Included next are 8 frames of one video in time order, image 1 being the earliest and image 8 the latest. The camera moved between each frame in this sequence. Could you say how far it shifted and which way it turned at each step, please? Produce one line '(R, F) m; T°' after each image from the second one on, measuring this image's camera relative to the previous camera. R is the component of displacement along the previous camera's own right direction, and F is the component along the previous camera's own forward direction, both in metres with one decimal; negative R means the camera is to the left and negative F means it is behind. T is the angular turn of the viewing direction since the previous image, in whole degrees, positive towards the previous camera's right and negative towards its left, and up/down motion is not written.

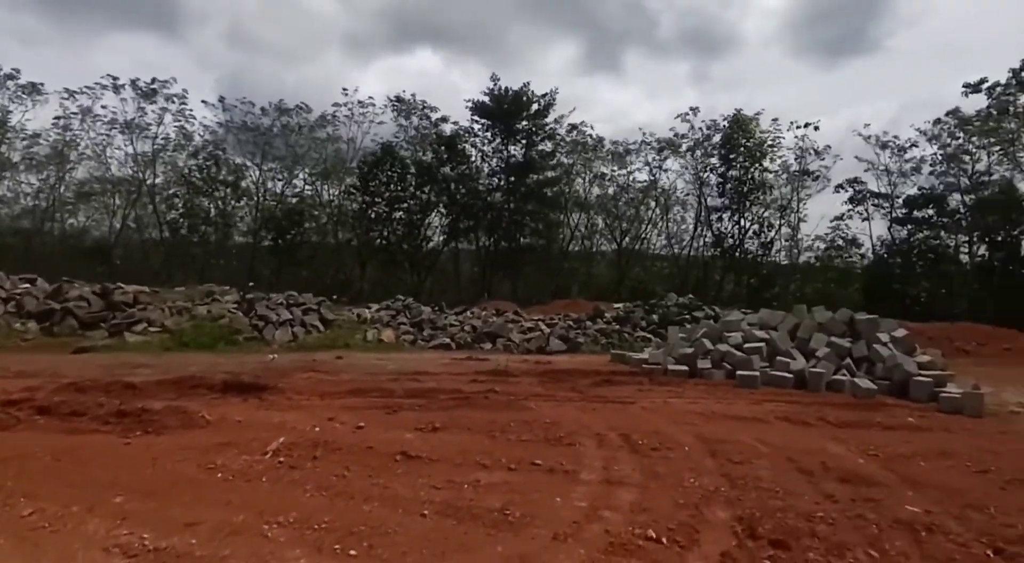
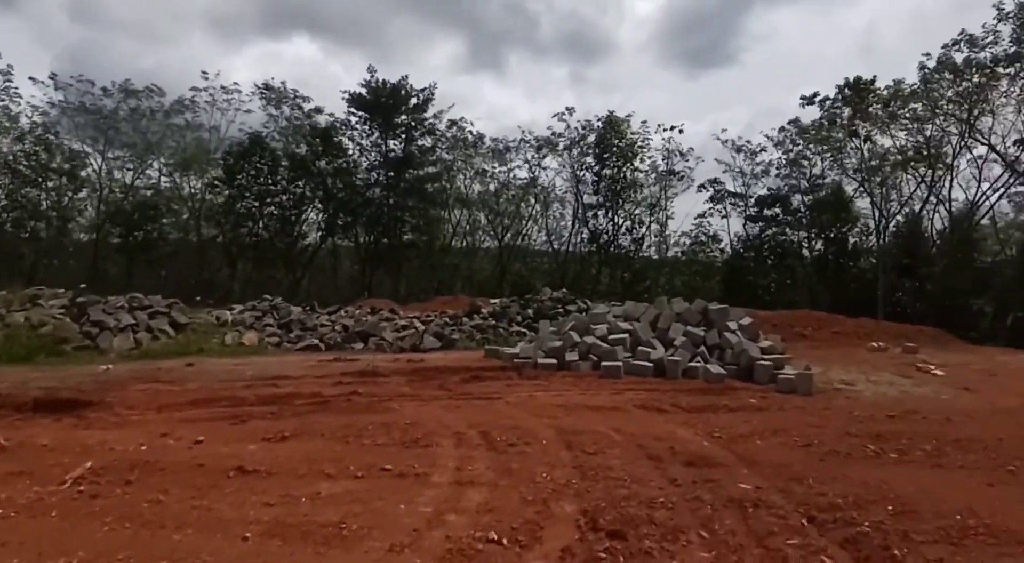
(+0.3, +0.2) m; +11°
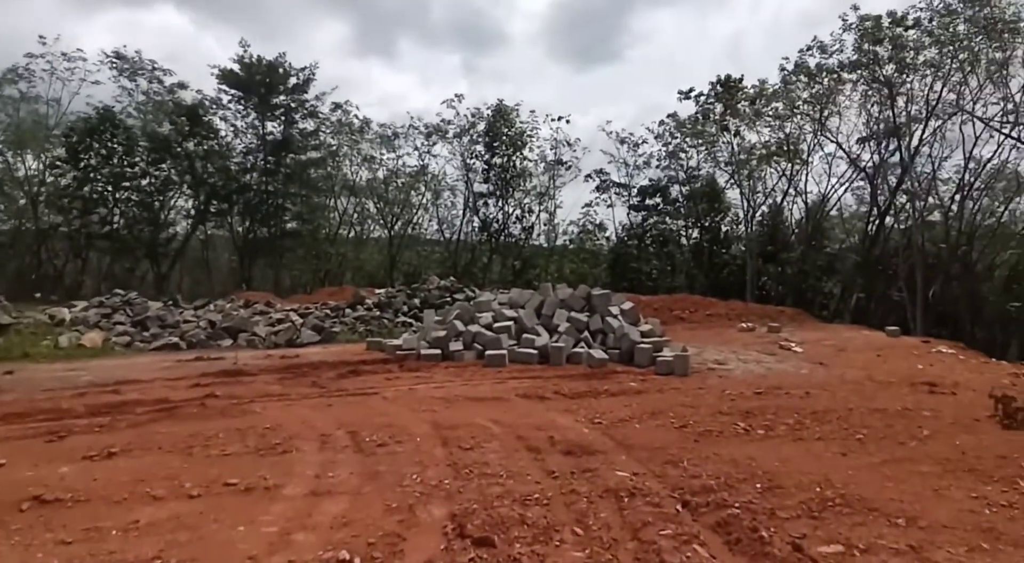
(+0.2, +0.4) m; +10°
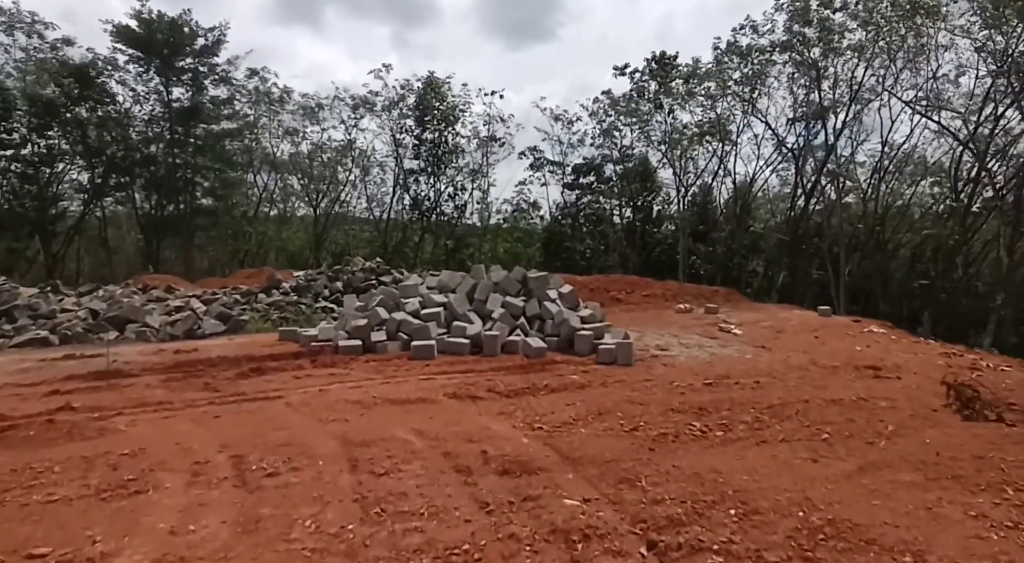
(+0.1, +1.0) m; +6°
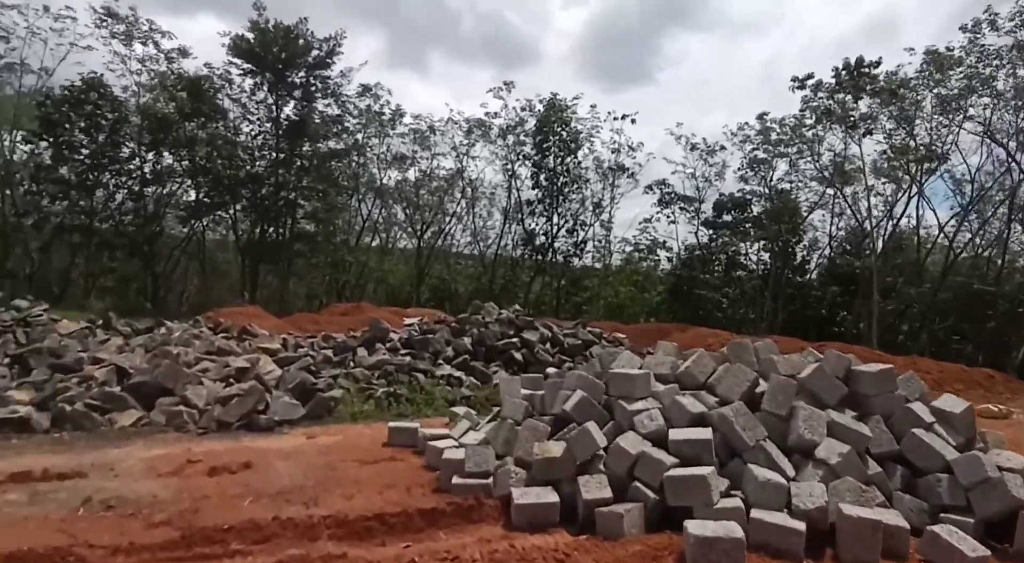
(-2.2, +4.9) m; -8°
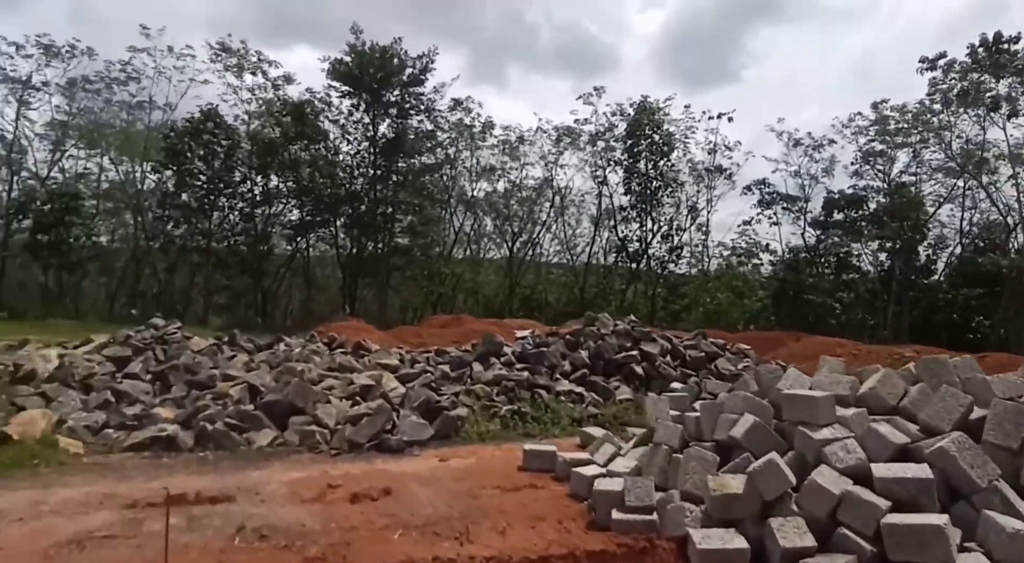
(-0.6, +0.5) m; -8°
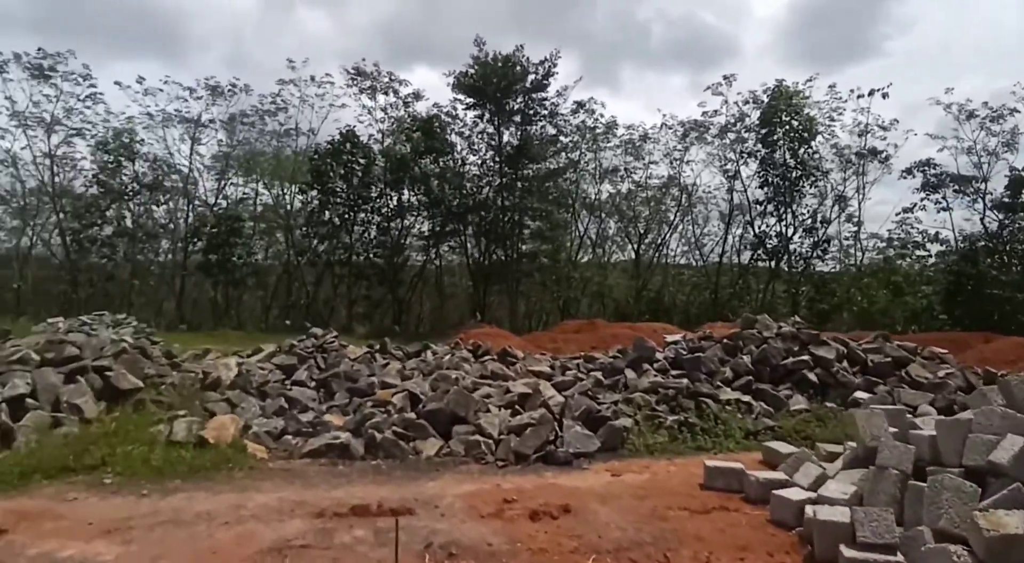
(-0.5, +0.4) m; -11°
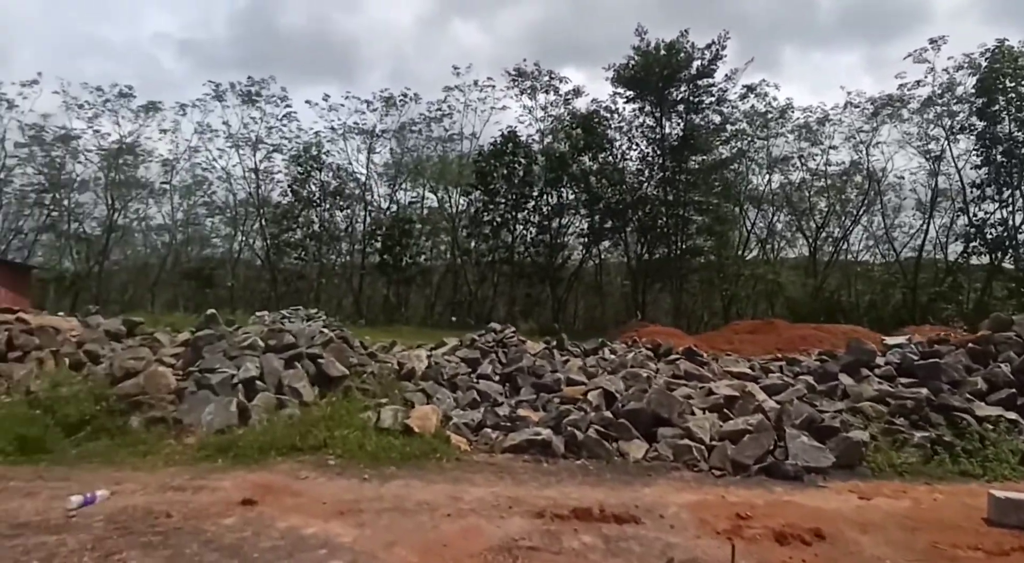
(-0.7, +0.3) m; -14°
